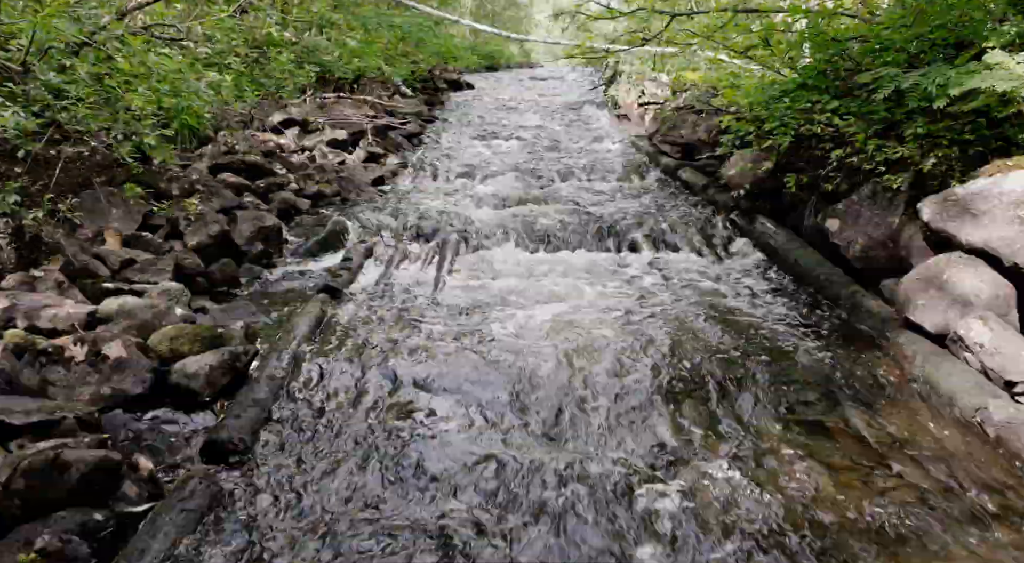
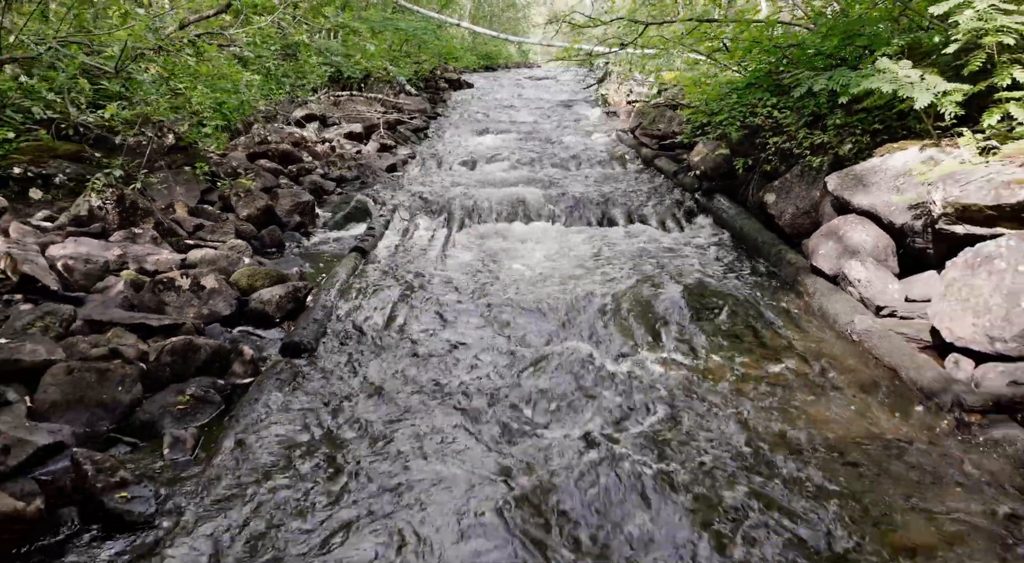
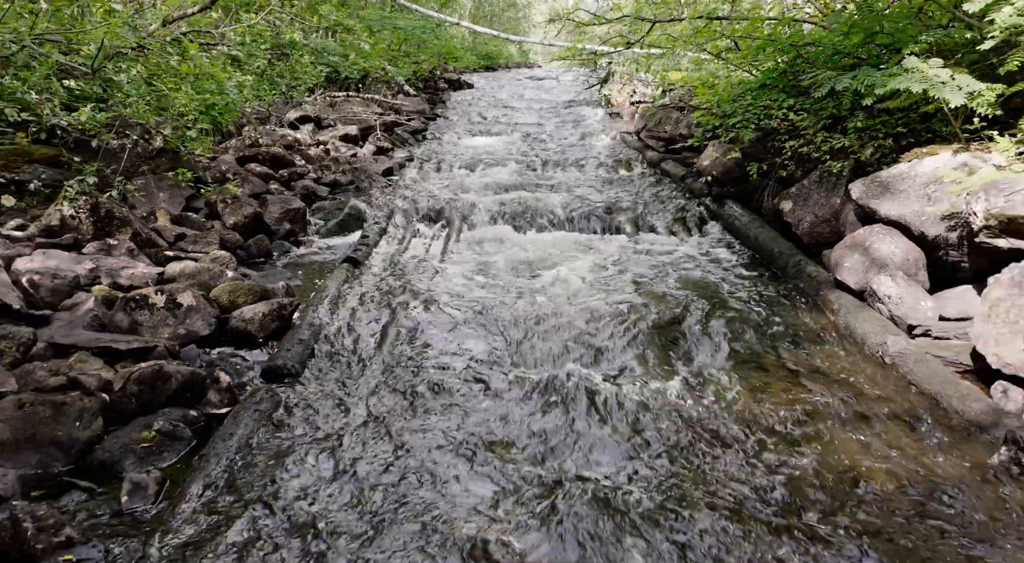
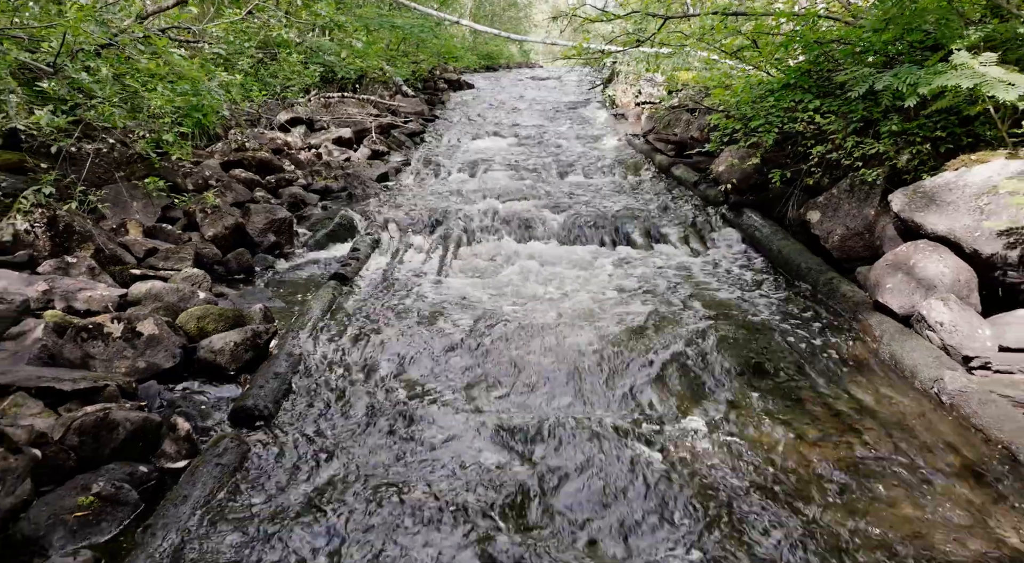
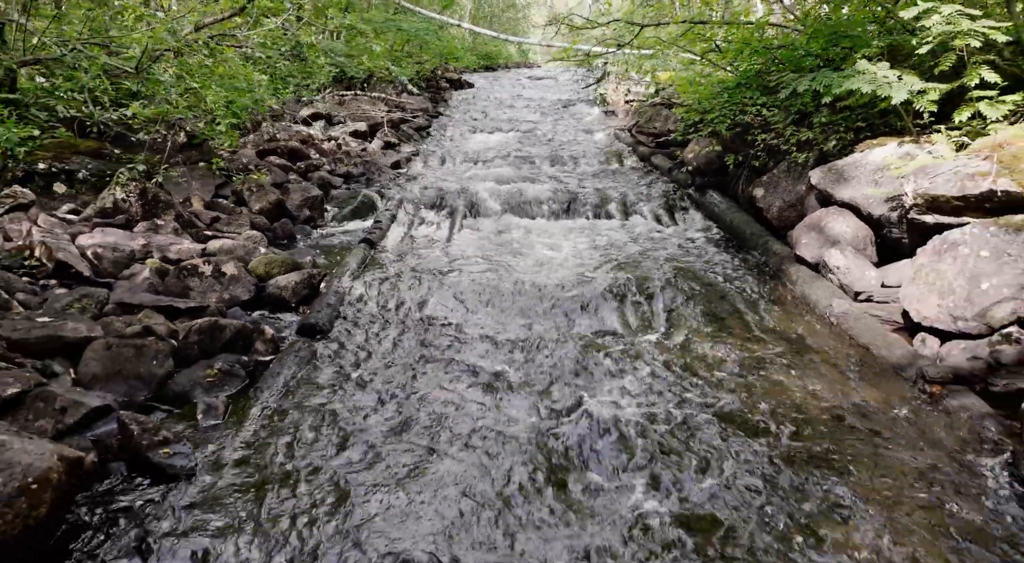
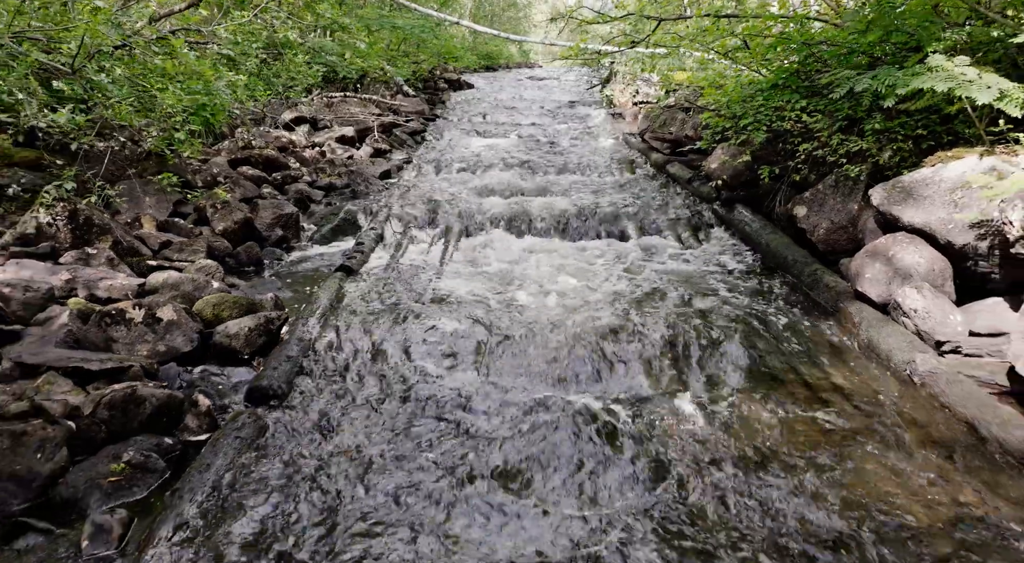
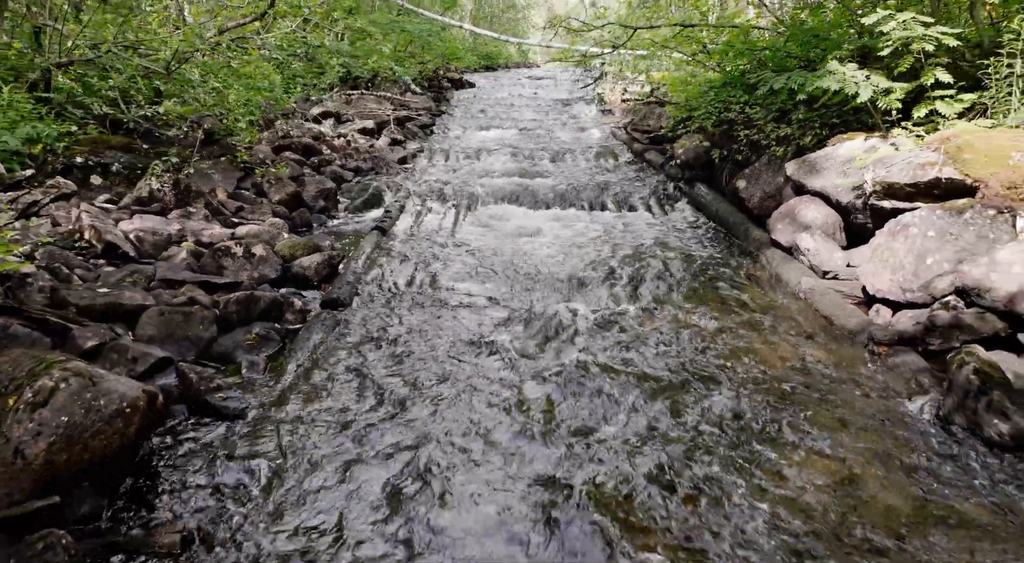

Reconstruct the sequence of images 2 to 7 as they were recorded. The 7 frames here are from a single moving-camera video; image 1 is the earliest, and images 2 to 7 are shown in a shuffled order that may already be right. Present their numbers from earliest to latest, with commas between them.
4, 6, 3, 2, 5, 7
